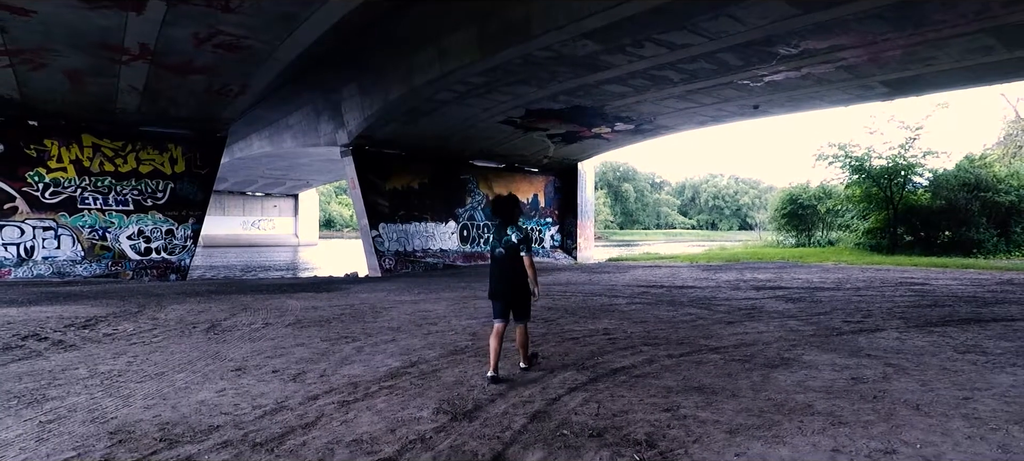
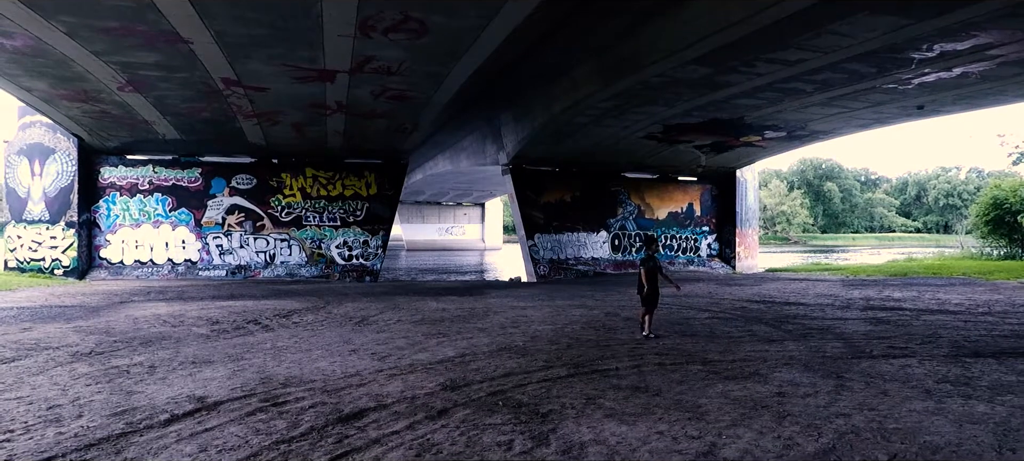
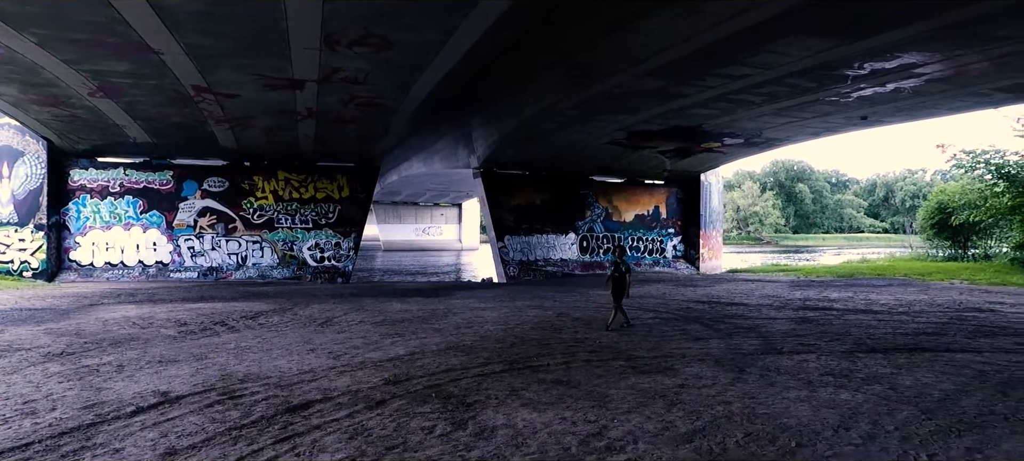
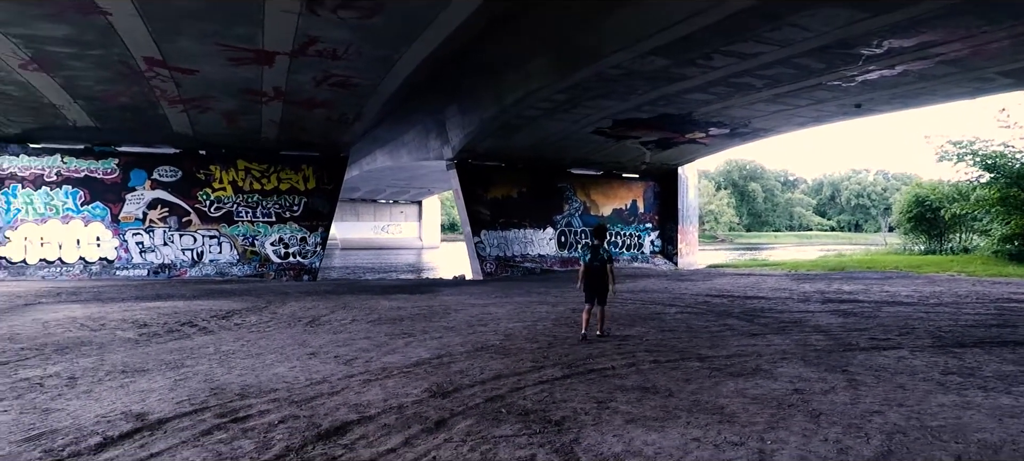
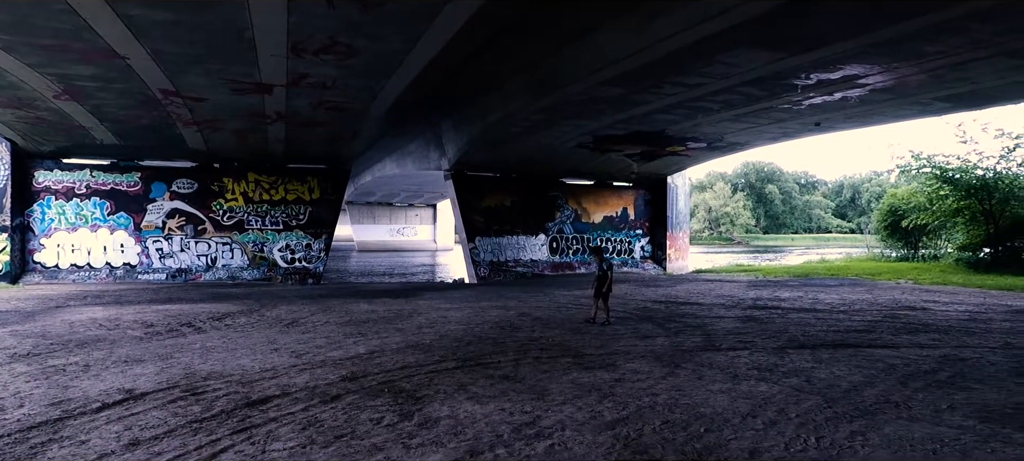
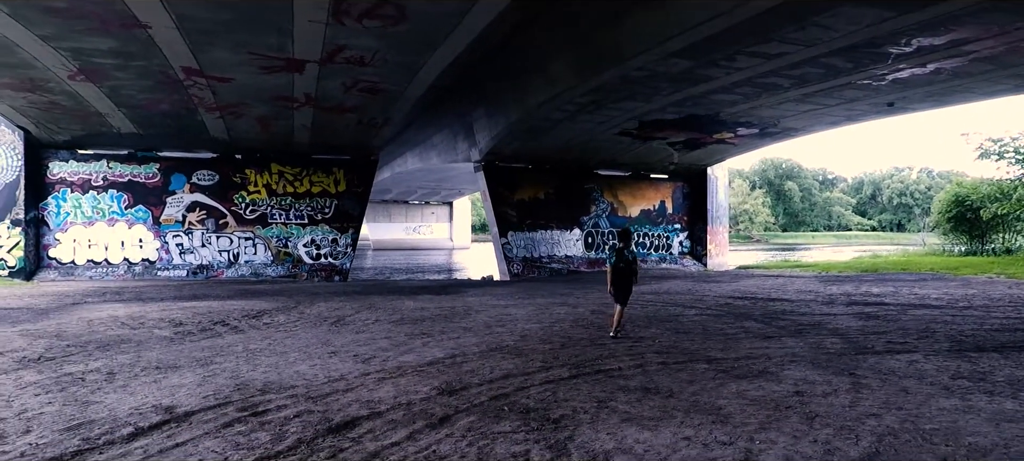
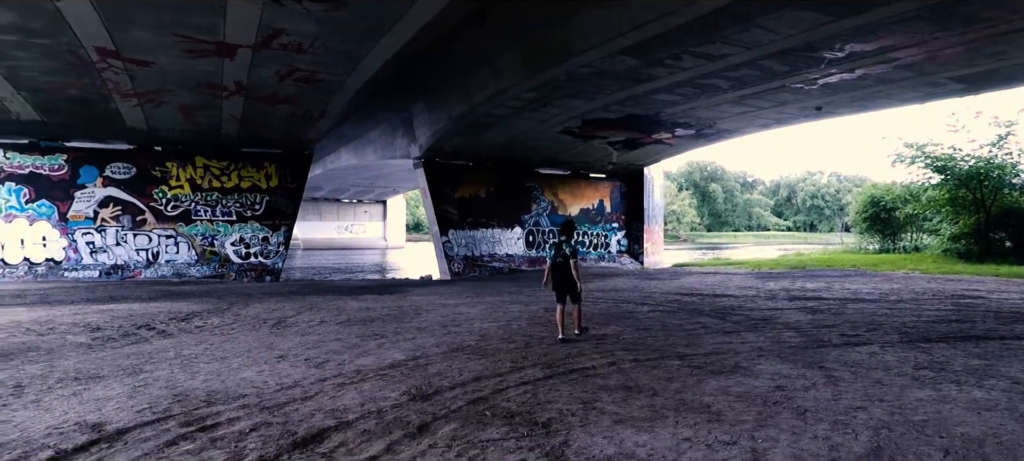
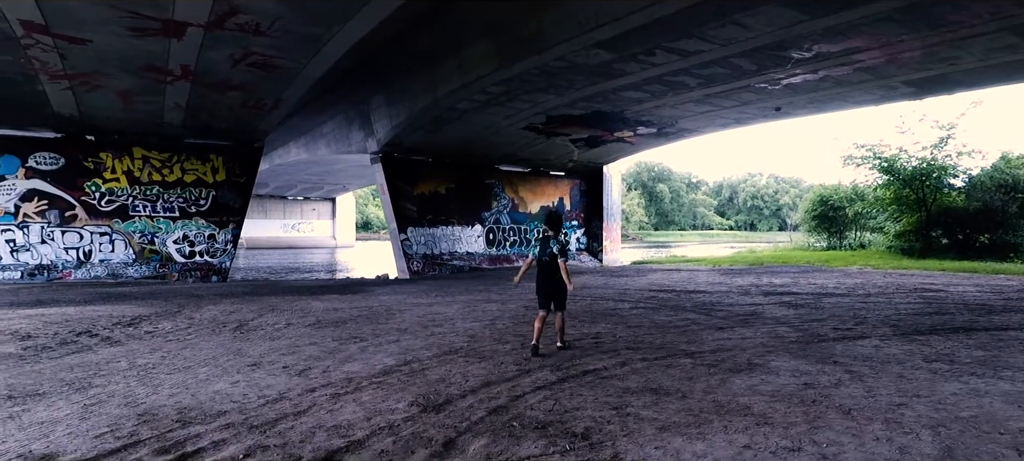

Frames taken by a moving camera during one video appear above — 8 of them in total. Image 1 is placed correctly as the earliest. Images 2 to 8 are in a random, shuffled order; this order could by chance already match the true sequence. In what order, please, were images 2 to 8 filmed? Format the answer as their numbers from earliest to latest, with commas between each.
8, 7, 4, 6, 2, 3, 5
